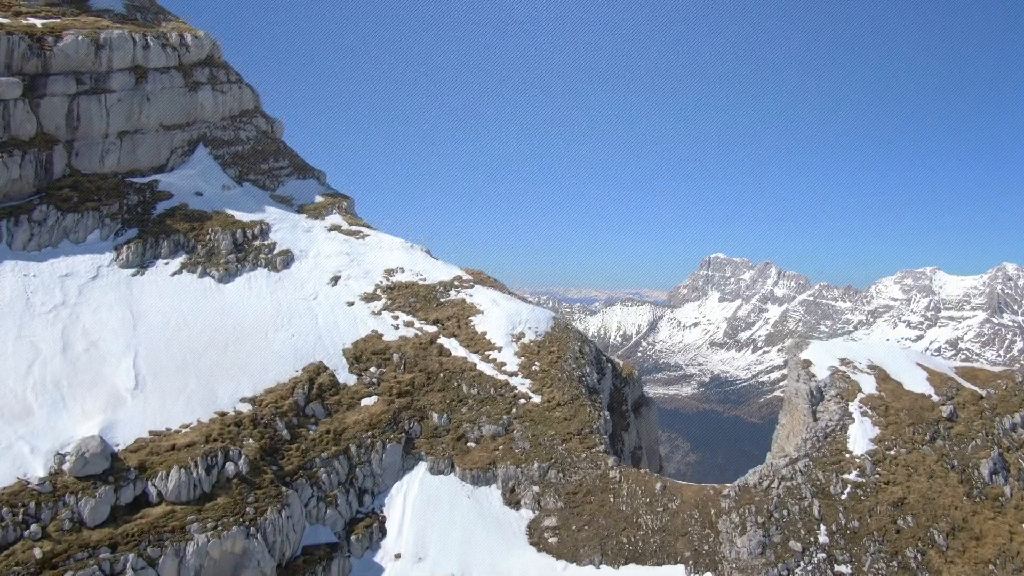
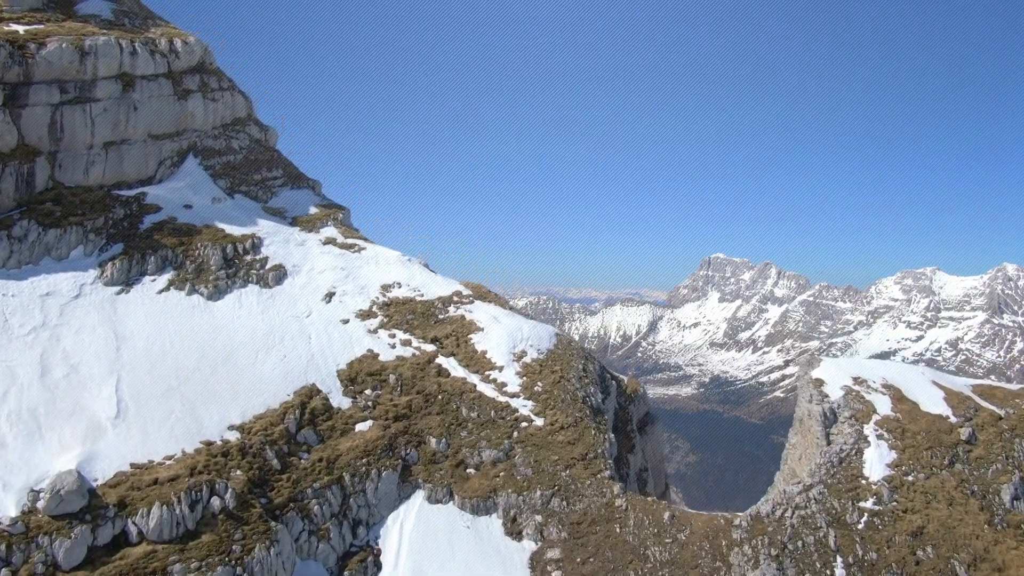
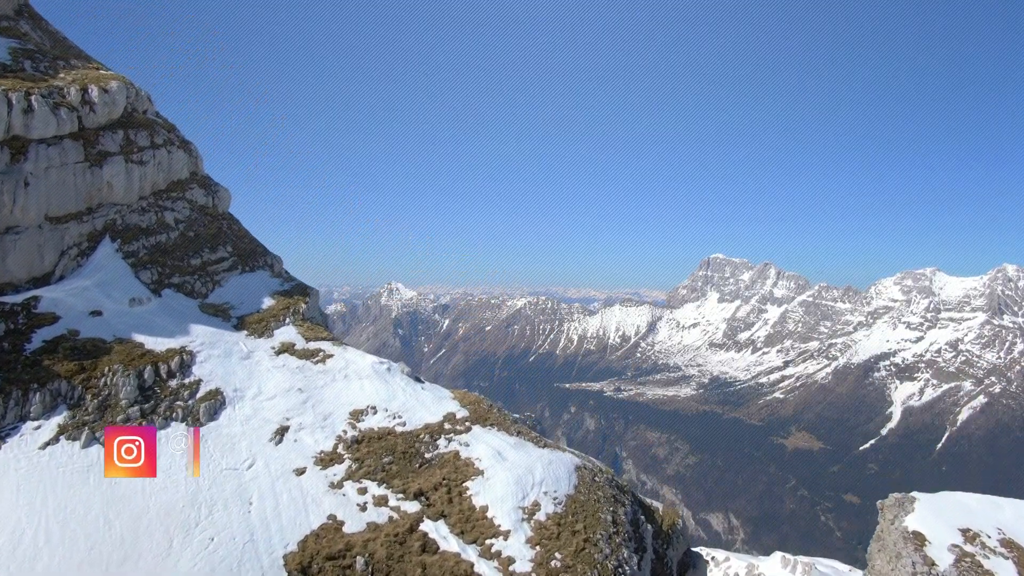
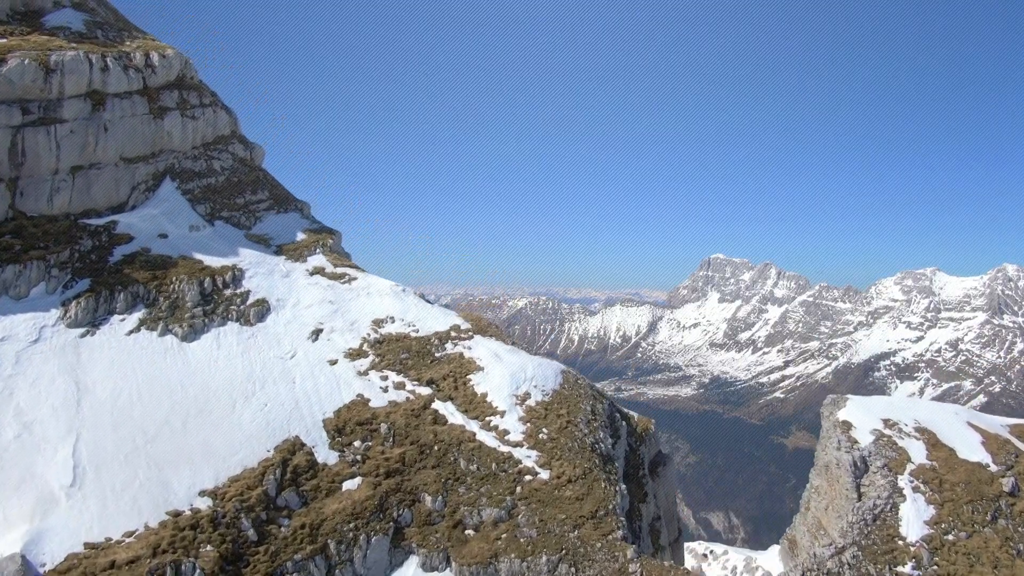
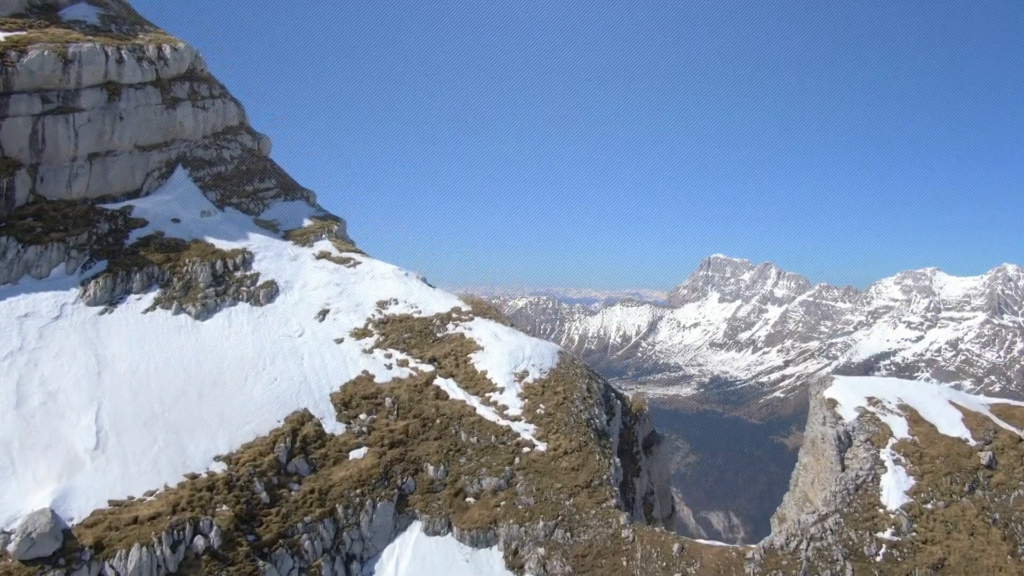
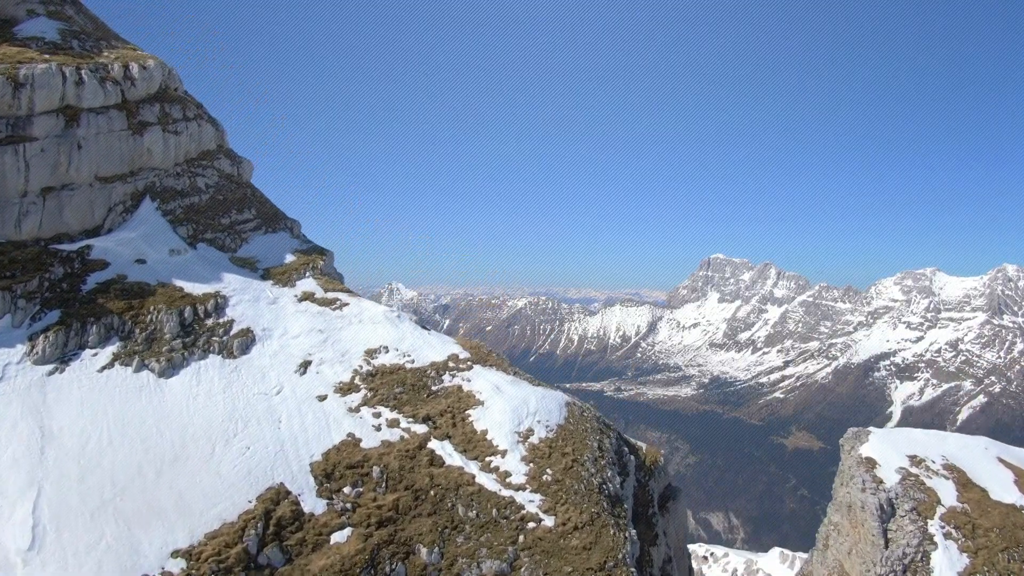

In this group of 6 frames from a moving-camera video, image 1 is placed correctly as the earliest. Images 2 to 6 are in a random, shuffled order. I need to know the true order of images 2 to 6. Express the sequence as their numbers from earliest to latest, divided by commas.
2, 5, 4, 6, 3
